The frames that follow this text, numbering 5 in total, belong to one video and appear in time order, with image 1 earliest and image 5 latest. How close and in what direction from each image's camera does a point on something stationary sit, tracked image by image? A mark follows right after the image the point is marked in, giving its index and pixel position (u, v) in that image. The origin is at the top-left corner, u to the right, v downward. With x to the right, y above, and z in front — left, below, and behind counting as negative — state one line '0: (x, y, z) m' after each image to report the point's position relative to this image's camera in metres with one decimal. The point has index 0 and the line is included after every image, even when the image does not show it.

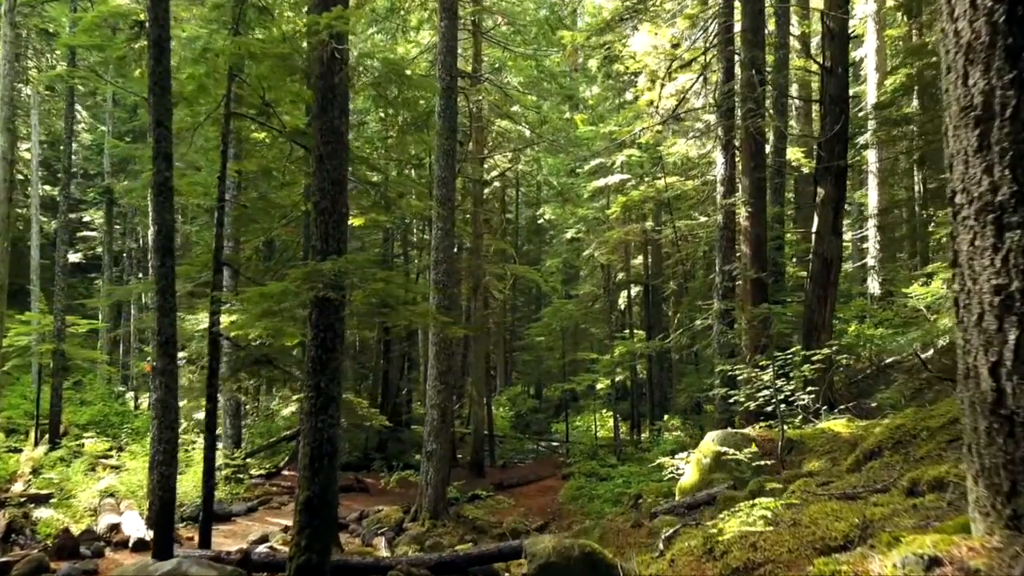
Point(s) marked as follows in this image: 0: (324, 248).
0: (-1.6, +0.3, +6.6) m
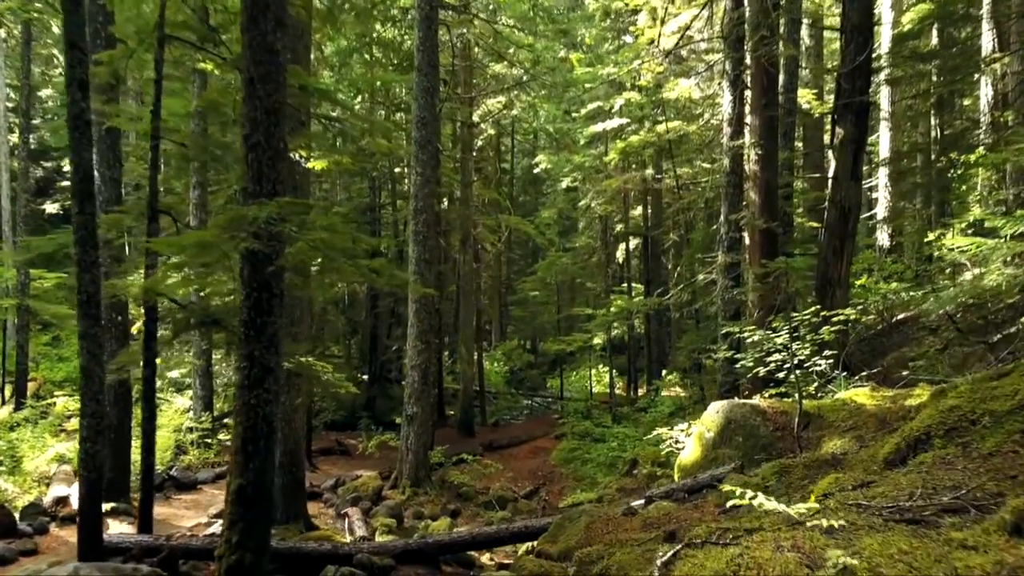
0: (-1.8, +0.7, +5.5) m
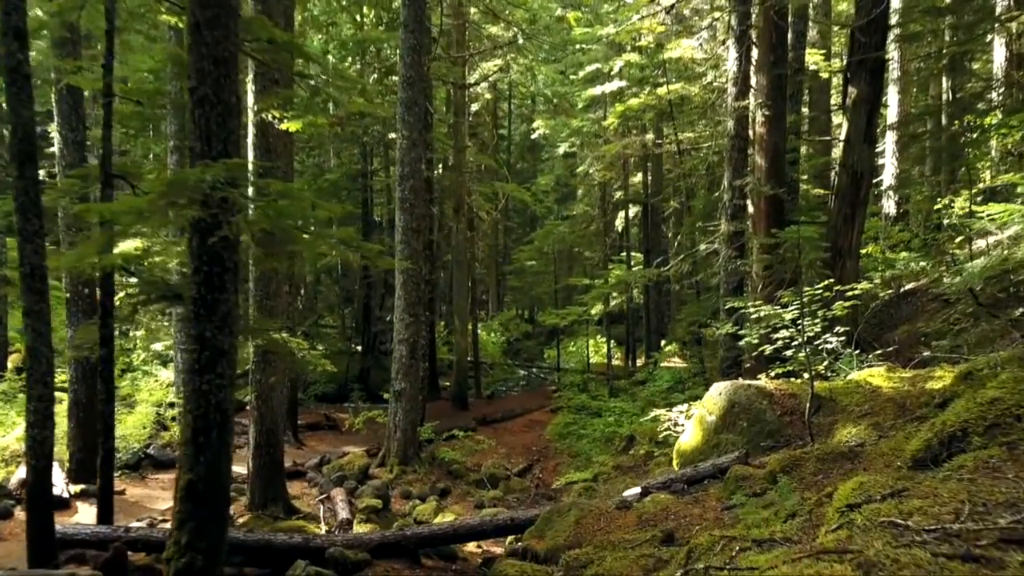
0: (-1.9, +0.9, +4.9) m
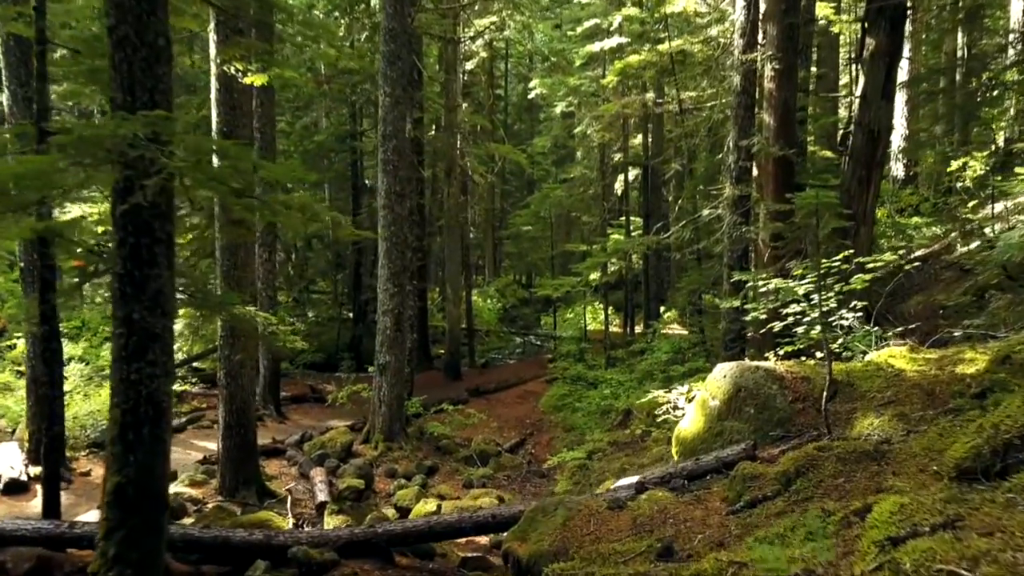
0: (-2.1, +1.0, +4.2) m
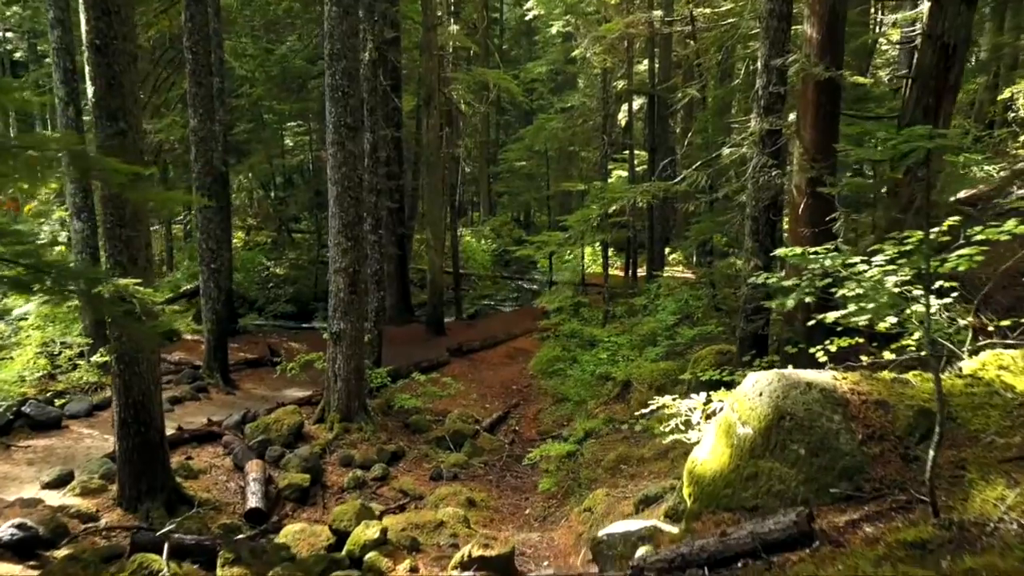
0: (-2.4, +0.9, +2.3) m
